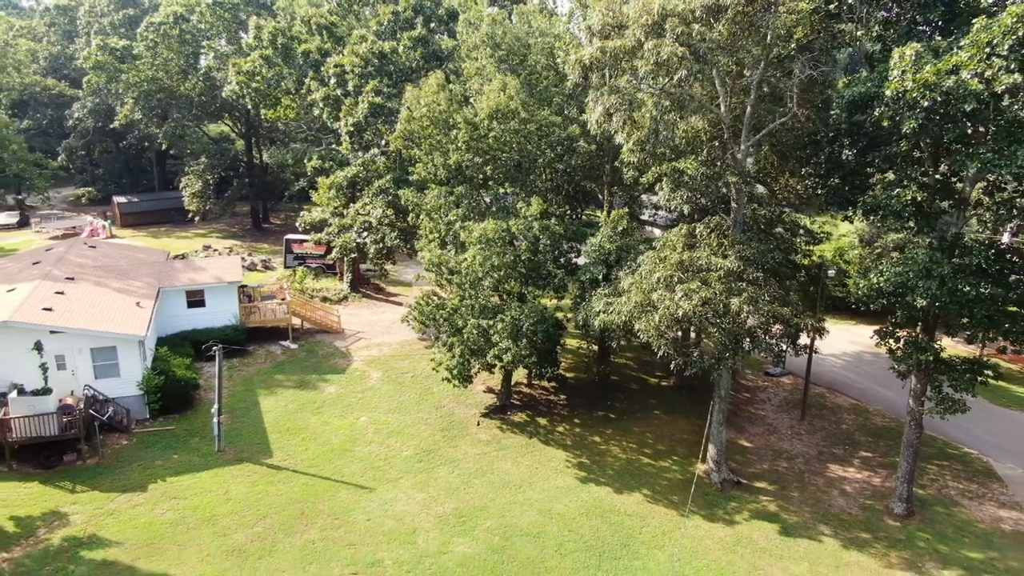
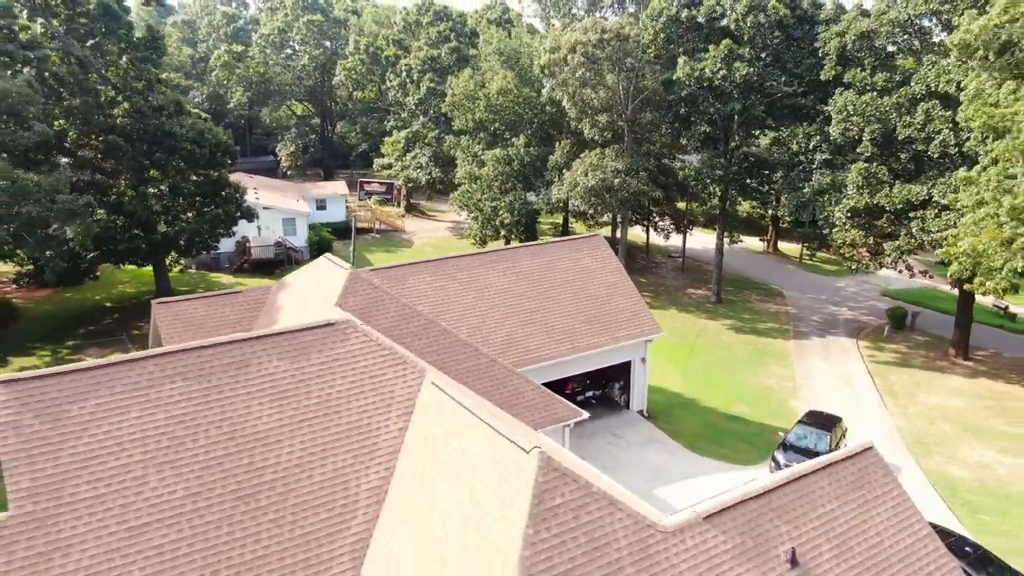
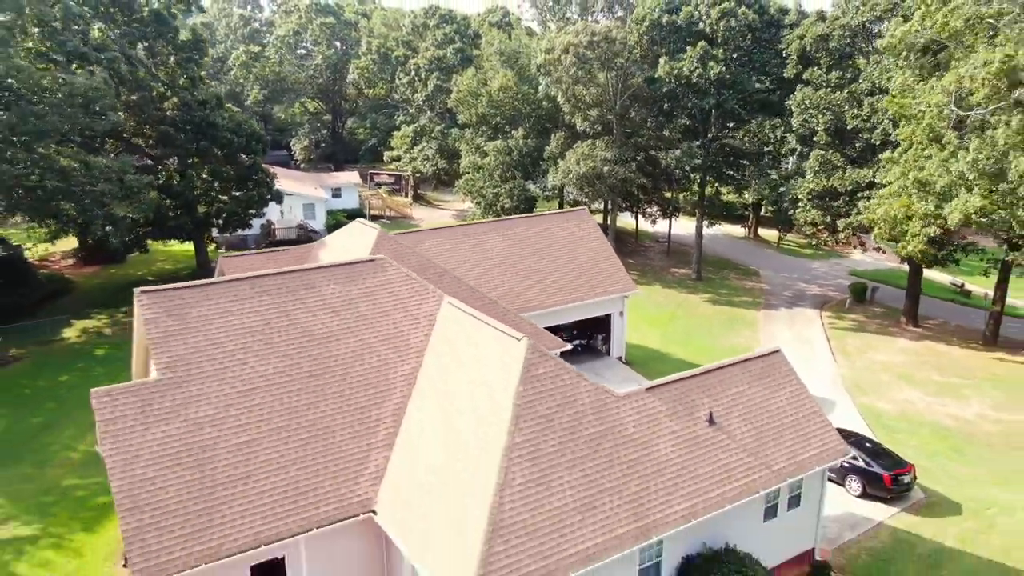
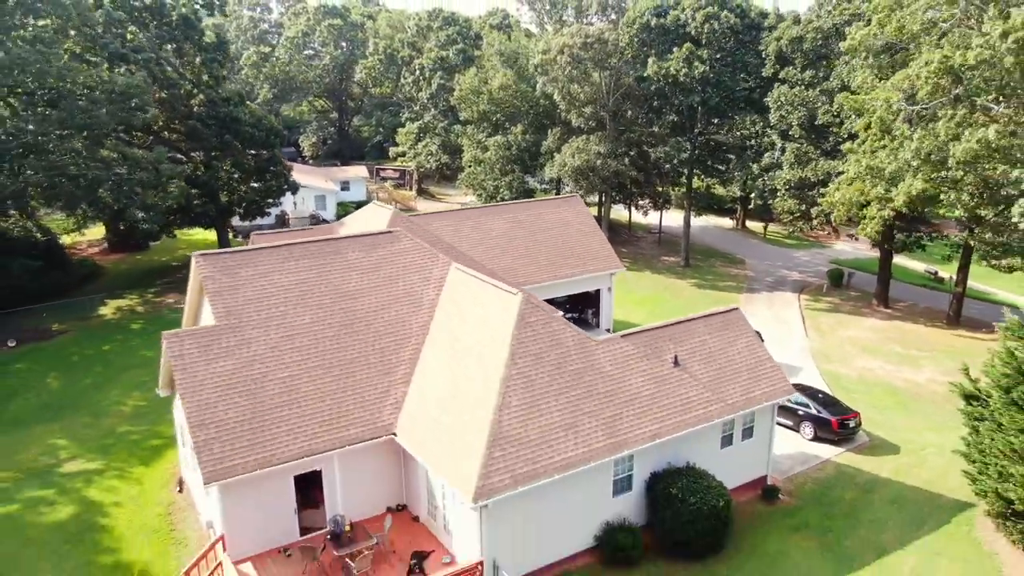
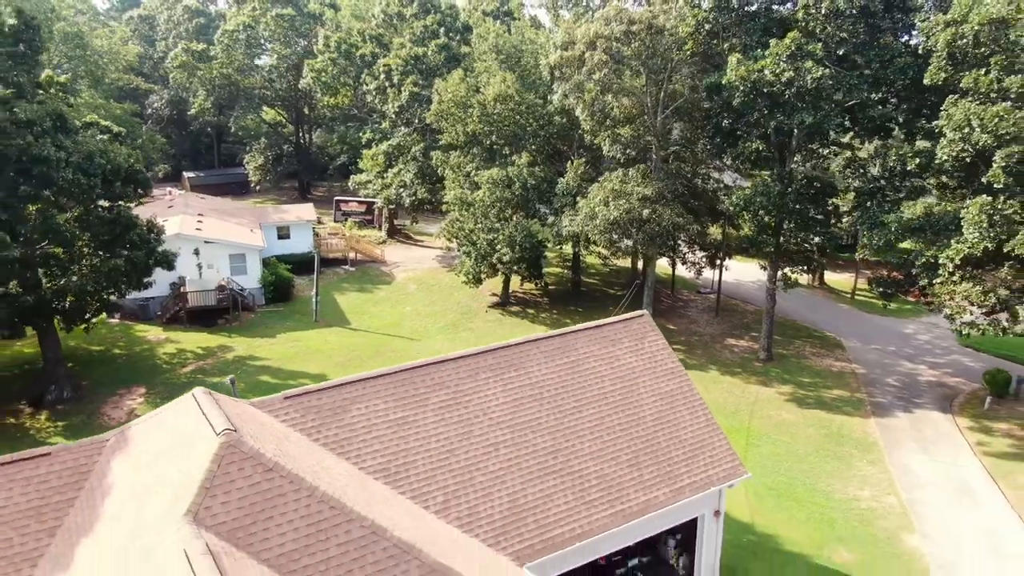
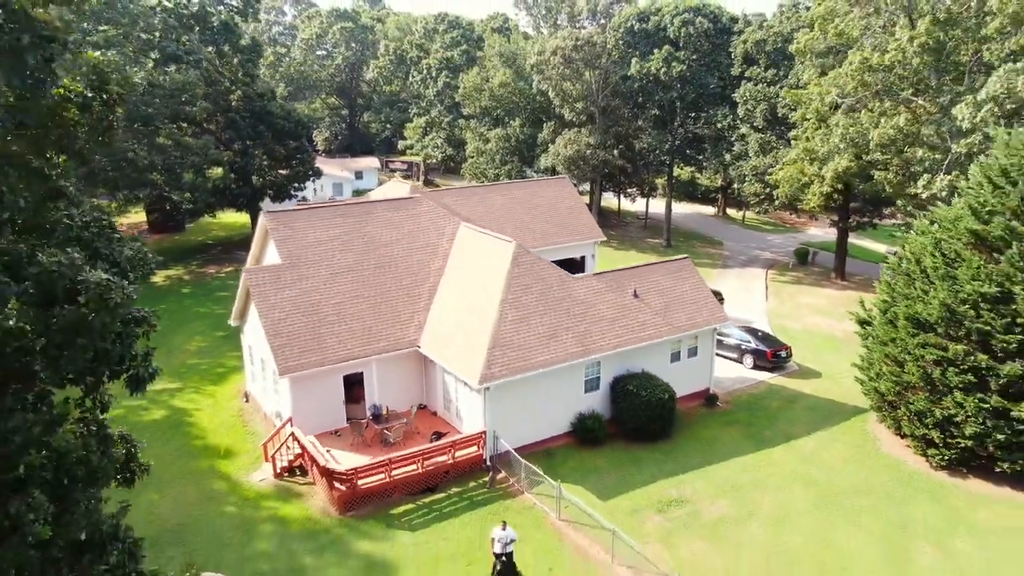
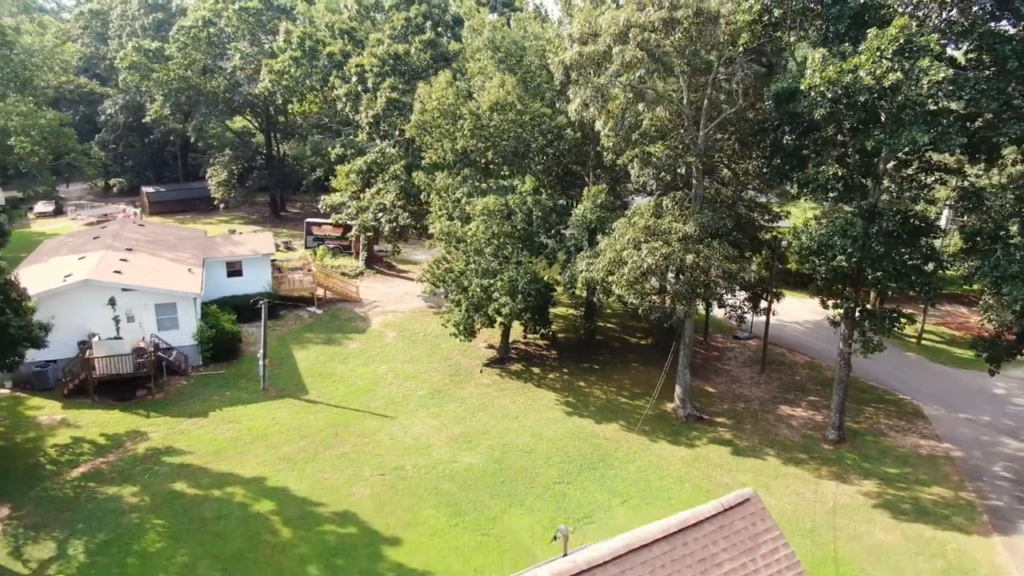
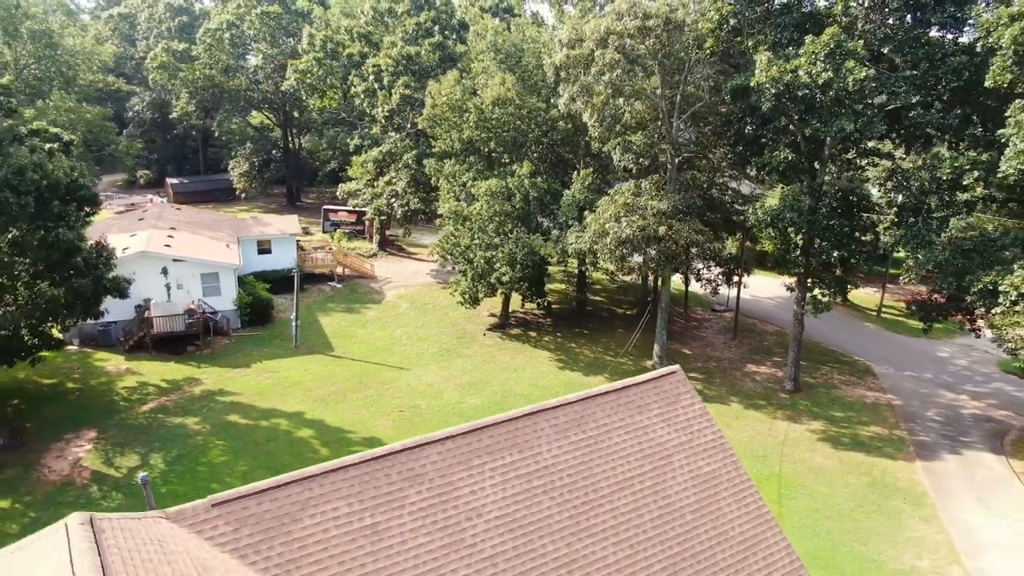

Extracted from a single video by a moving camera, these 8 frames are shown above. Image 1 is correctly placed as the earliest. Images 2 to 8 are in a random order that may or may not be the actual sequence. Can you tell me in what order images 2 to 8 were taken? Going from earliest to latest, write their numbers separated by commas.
7, 8, 5, 2, 3, 4, 6
